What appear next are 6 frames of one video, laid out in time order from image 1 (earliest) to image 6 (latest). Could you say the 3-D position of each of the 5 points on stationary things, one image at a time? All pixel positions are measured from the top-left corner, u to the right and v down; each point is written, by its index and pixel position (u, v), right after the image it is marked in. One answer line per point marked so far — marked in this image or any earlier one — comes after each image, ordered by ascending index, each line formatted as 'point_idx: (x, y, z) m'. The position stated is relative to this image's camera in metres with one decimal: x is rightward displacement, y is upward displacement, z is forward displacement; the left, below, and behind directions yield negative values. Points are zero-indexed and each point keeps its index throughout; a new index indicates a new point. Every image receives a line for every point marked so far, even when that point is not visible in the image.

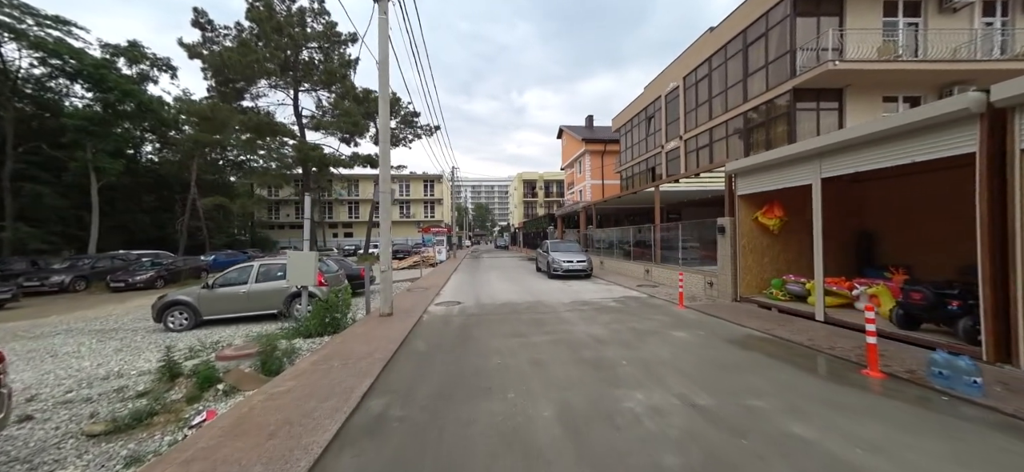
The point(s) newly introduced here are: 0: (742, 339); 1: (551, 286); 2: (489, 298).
0: (+4.0, -1.8, +5.7) m
1: (+1.5, -2.0, +12.6) m
2: (-0.7, -2.0, +10.3) m
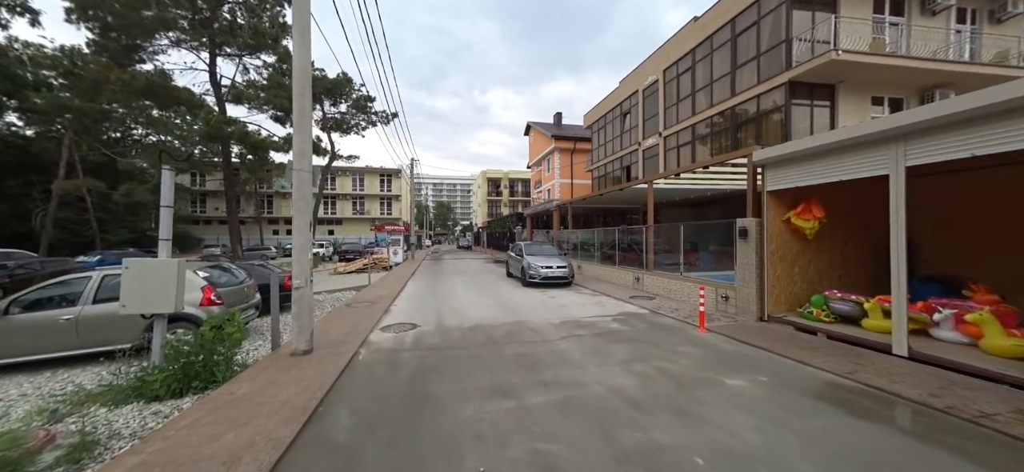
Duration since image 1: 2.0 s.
0: (+3.9, -1.9, +4.0) m
1: (+0.6, -2.0, +10.5) m
2: (-1.3, -2.0, +8.0) m
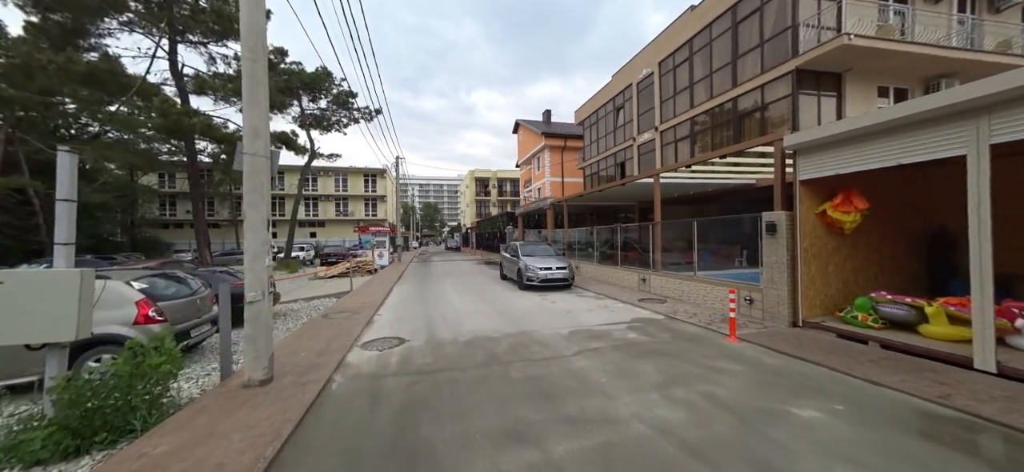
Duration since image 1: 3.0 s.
0: (+4.0, -1.8, +3.1) m
1: (+0.5, -2.0, +9.5) m
2: (-1.3, -2.0, +6.9) m
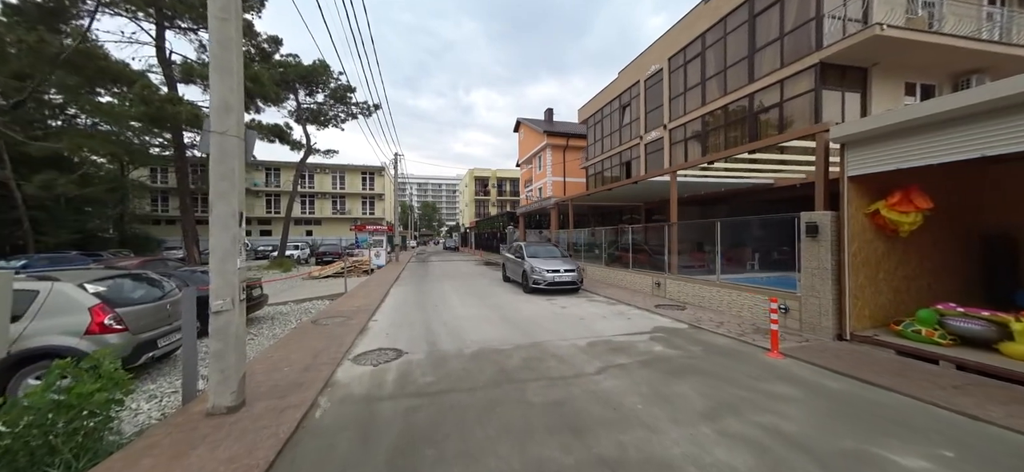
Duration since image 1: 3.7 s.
0: (+4.3, -1.8, +2.4) m
1: (+0.7, -2.0, +8.8) m
2: (-1.1, -2.0, +6.2) m
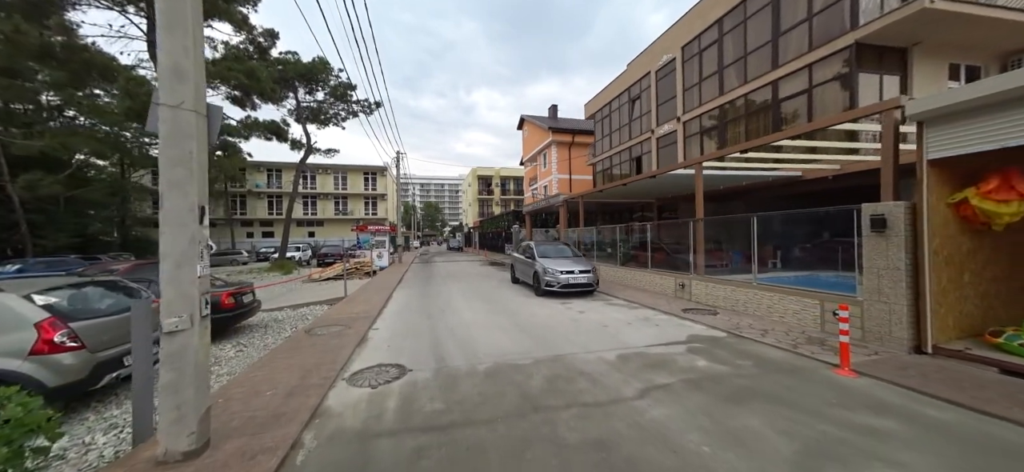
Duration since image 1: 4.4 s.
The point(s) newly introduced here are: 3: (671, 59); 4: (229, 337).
0: (+4.5, -1.8, +1.6) m
1: (+1.0, -2.0, +8.0) m
2: (-0.8, -2.0, +5.4) m
3: (+8.8, +9.9, +18.4) m
4: (-6.9, -2.5, +8.1) m
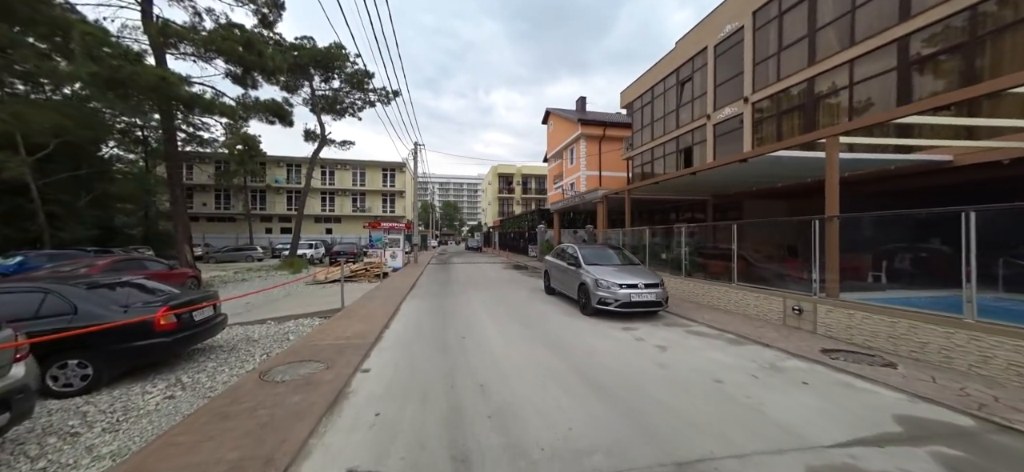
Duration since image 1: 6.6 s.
0: (+5.1, -1.8, -1.2) m
1: (+1.9, -2.0, +5.4) m
2: (-0.1, -2.0, +2.9) m
3: (+10.4, +9.7, +15.4) m
4: (-6.1, -2.4, +5.9) m
